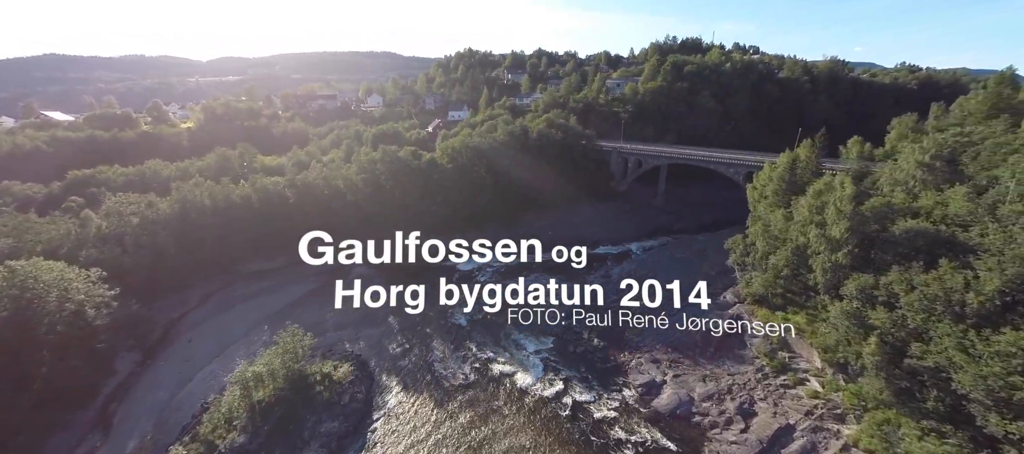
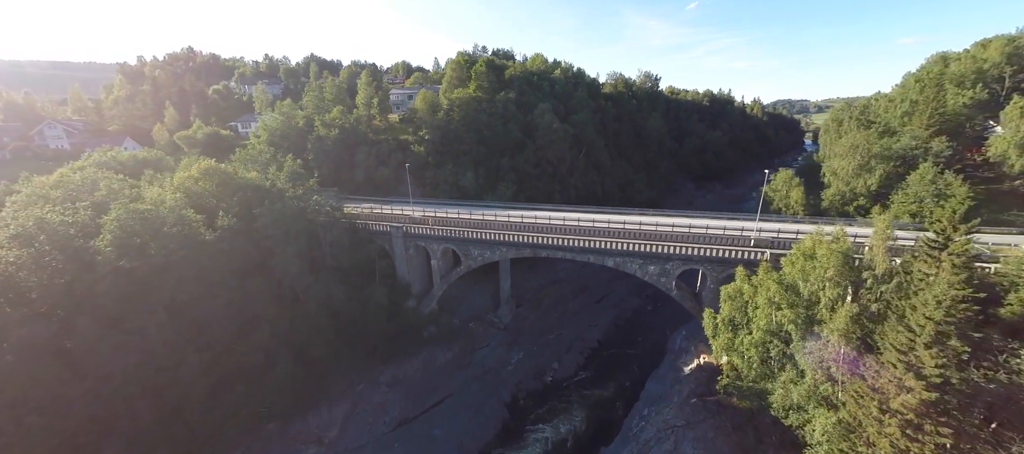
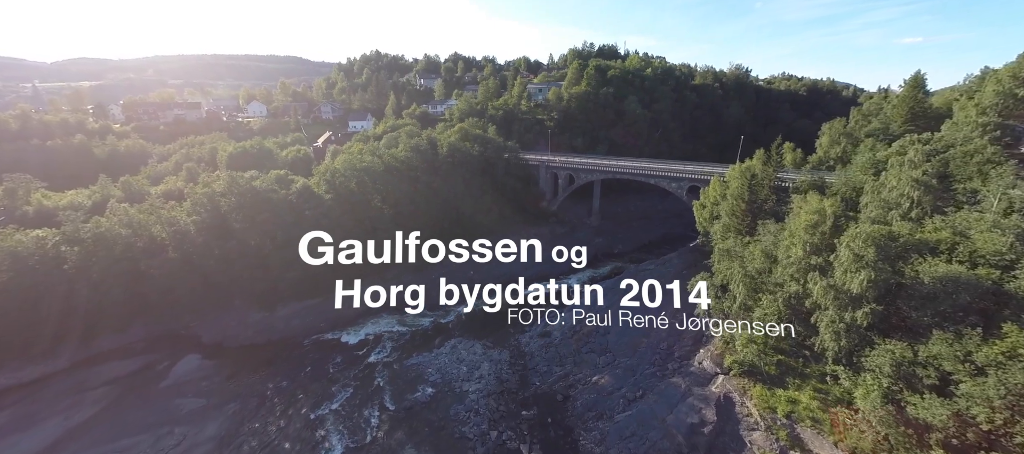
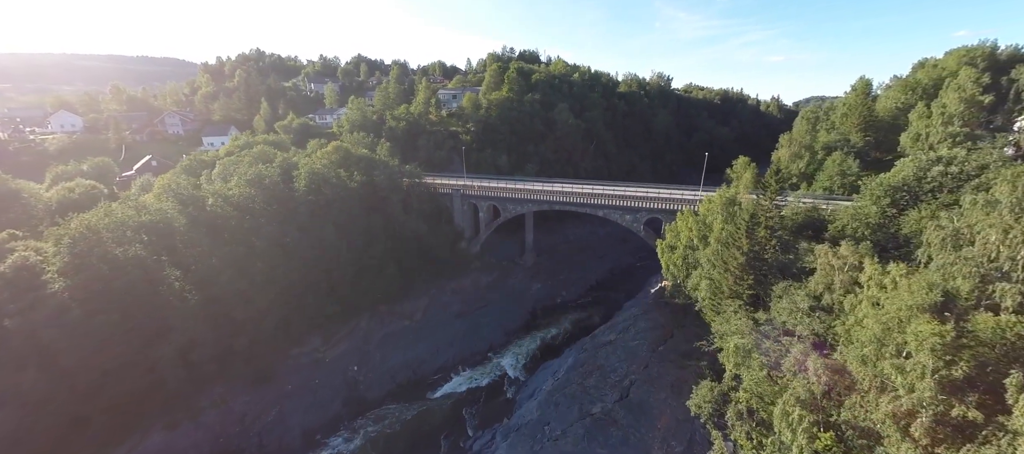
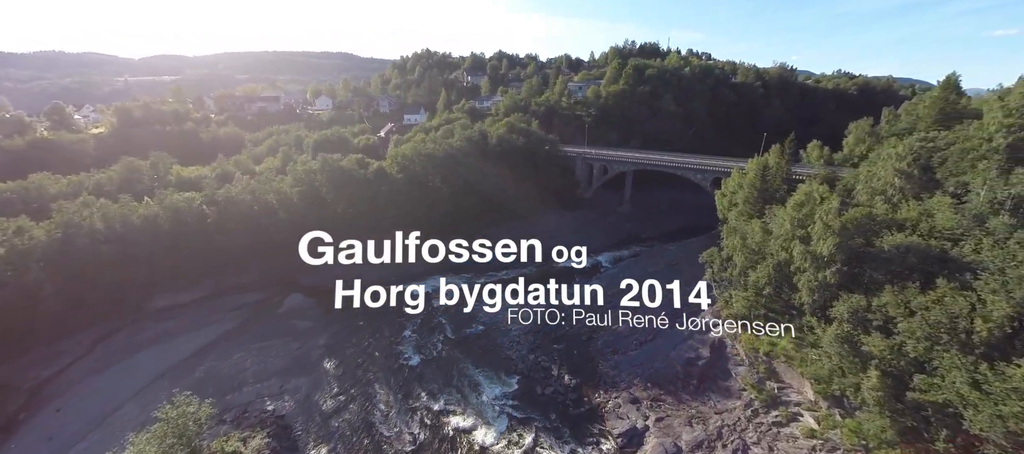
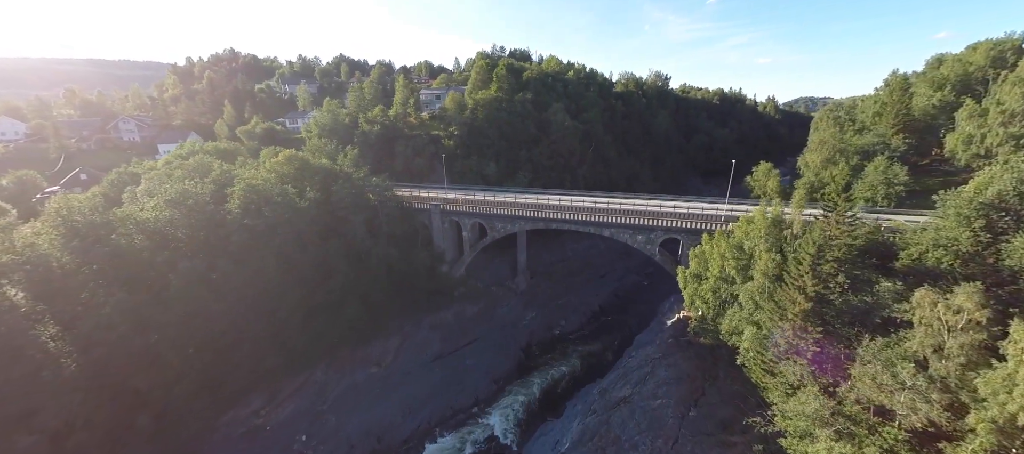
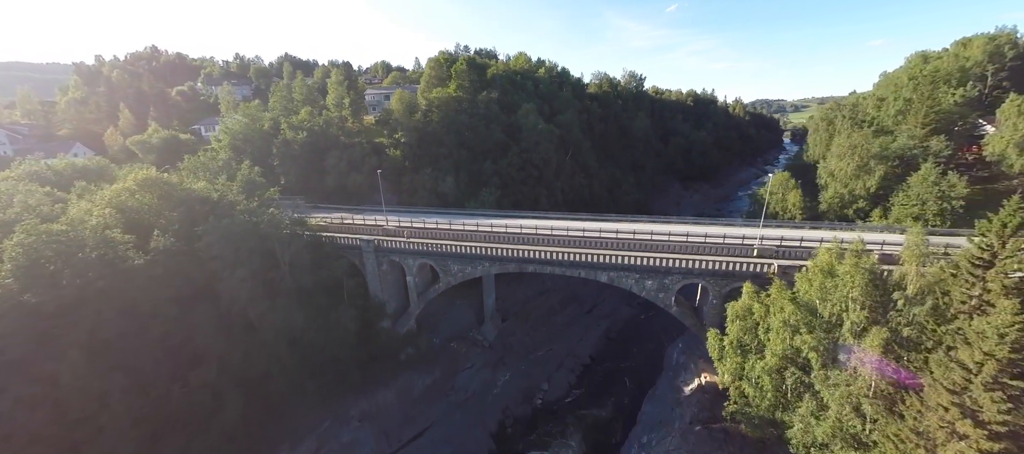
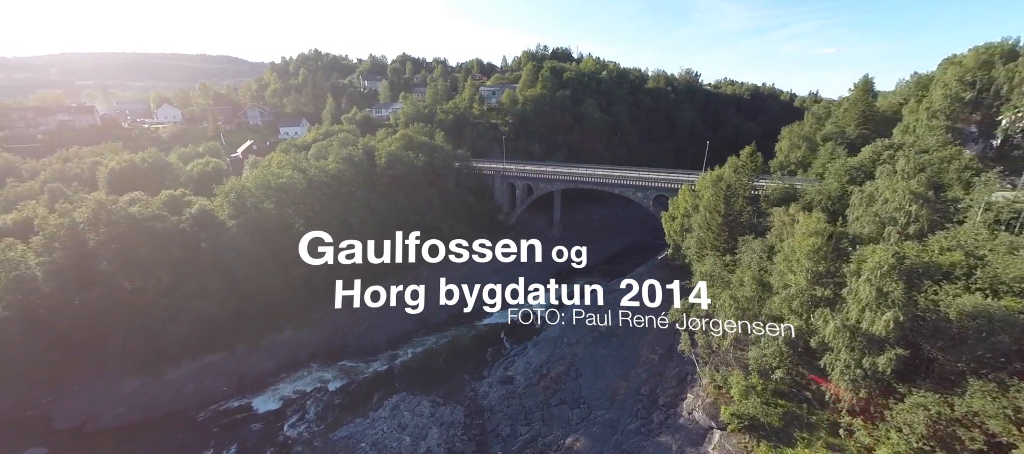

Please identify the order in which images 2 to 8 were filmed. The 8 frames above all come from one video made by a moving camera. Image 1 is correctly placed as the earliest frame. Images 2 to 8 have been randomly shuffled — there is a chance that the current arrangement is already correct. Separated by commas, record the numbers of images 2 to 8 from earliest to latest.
5, 3, 8, 4, 6, 2, 7
